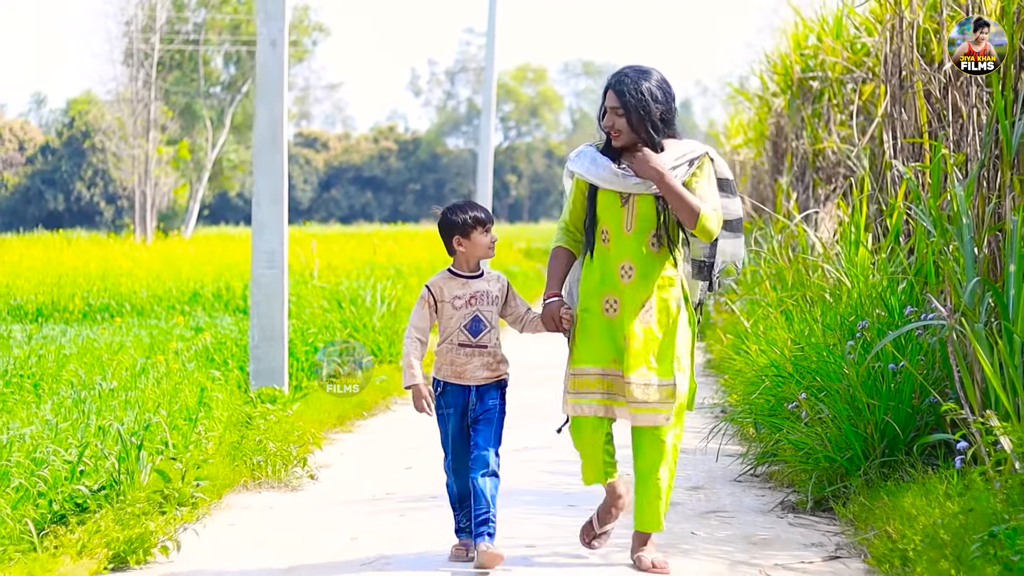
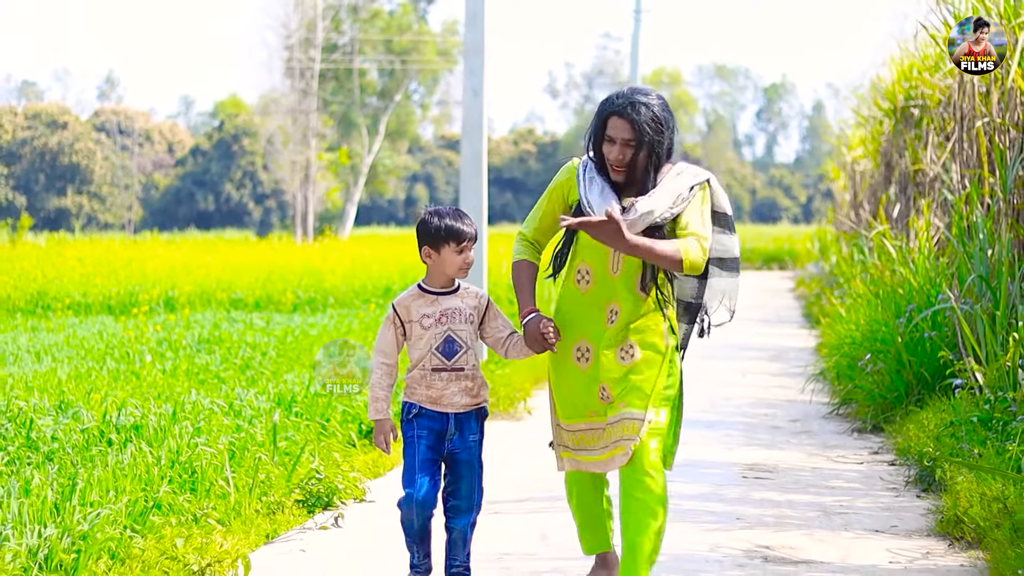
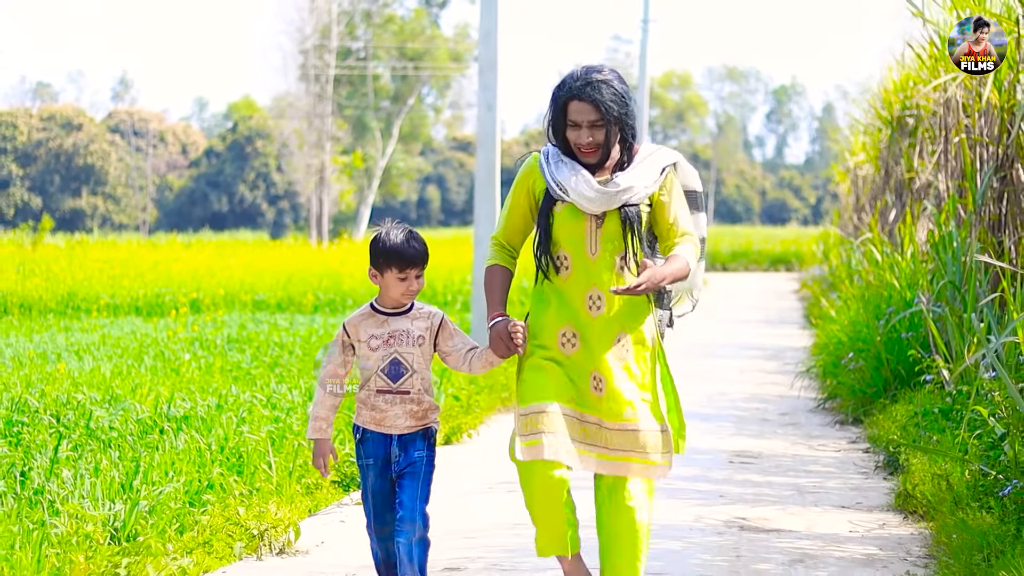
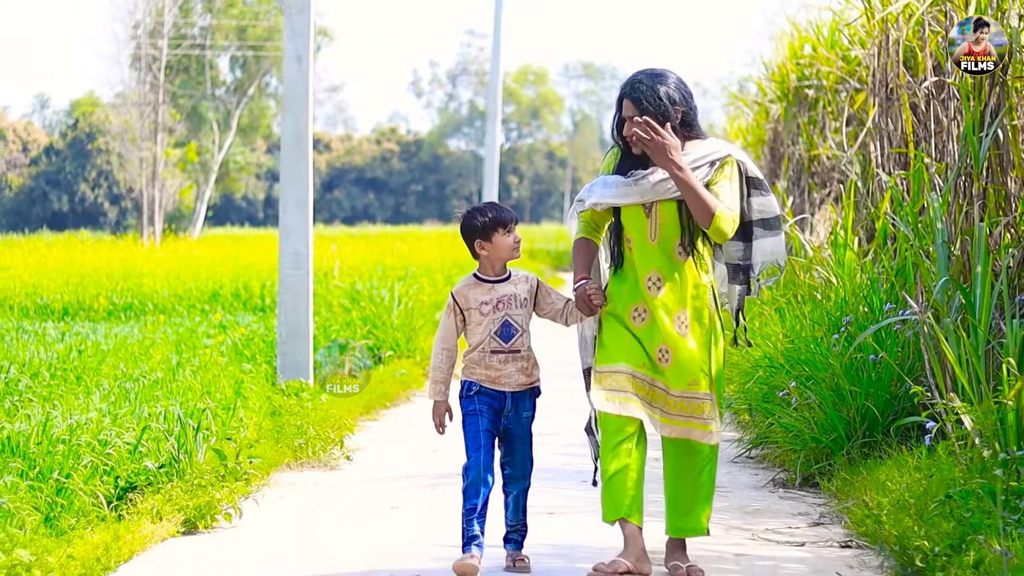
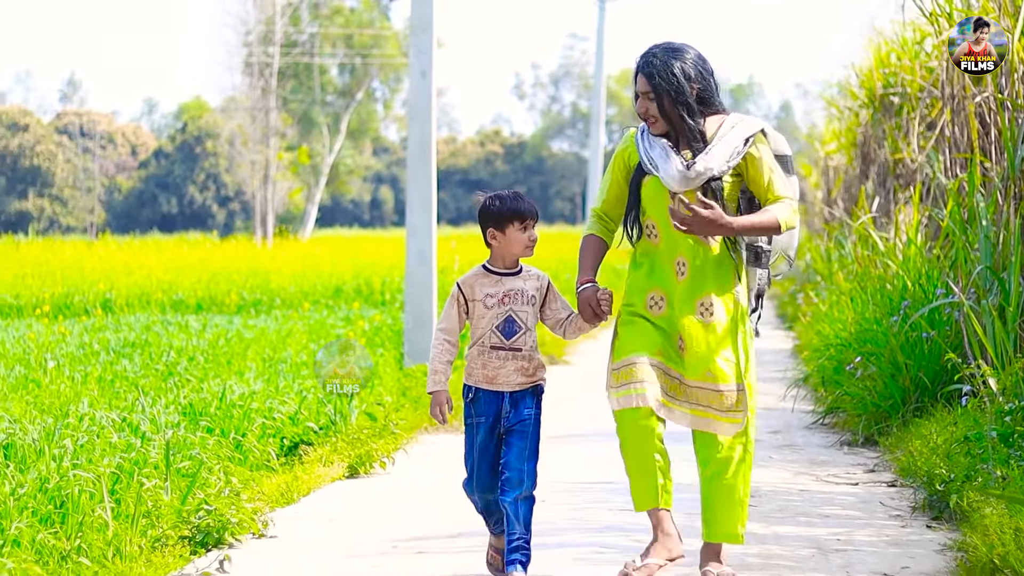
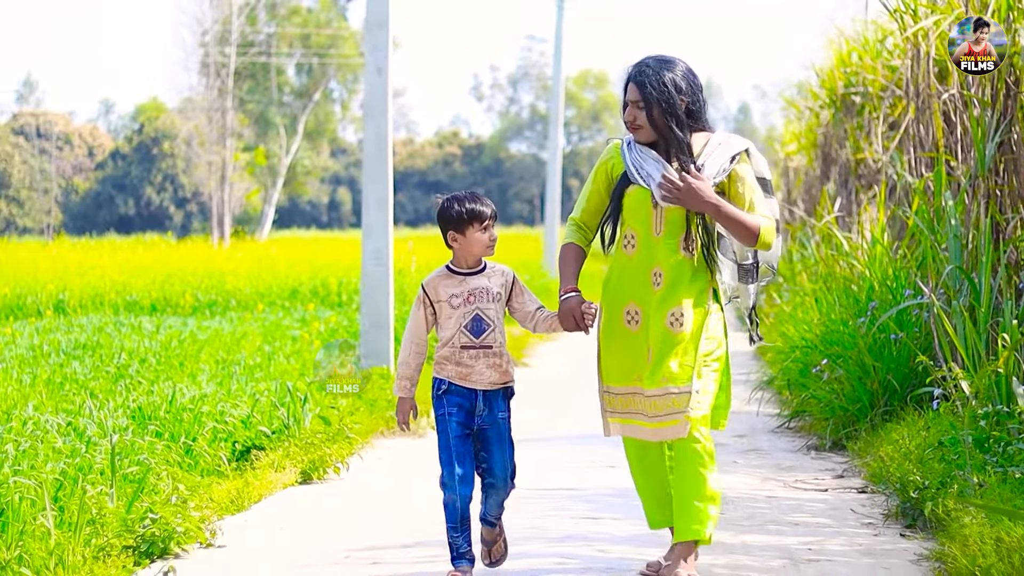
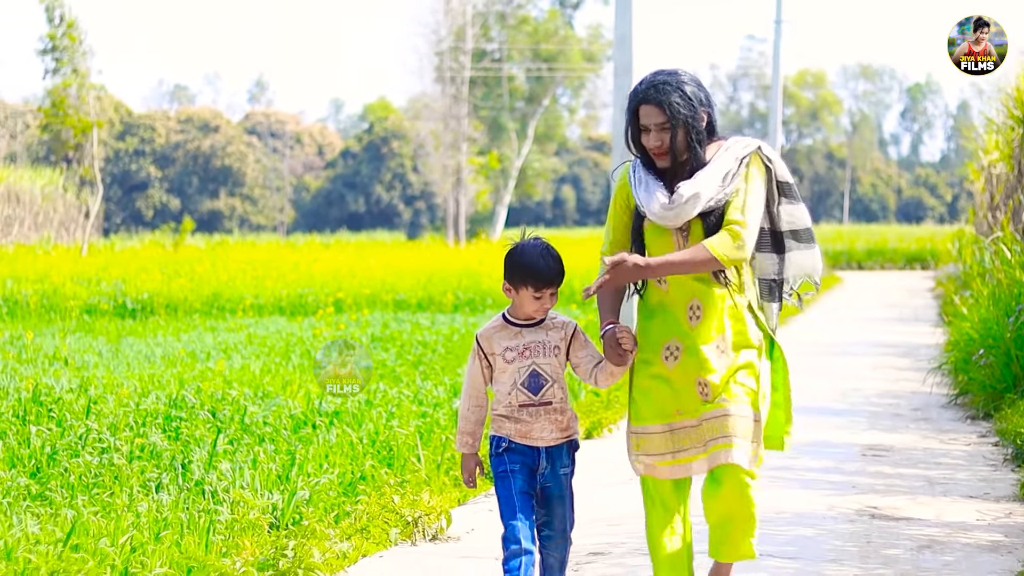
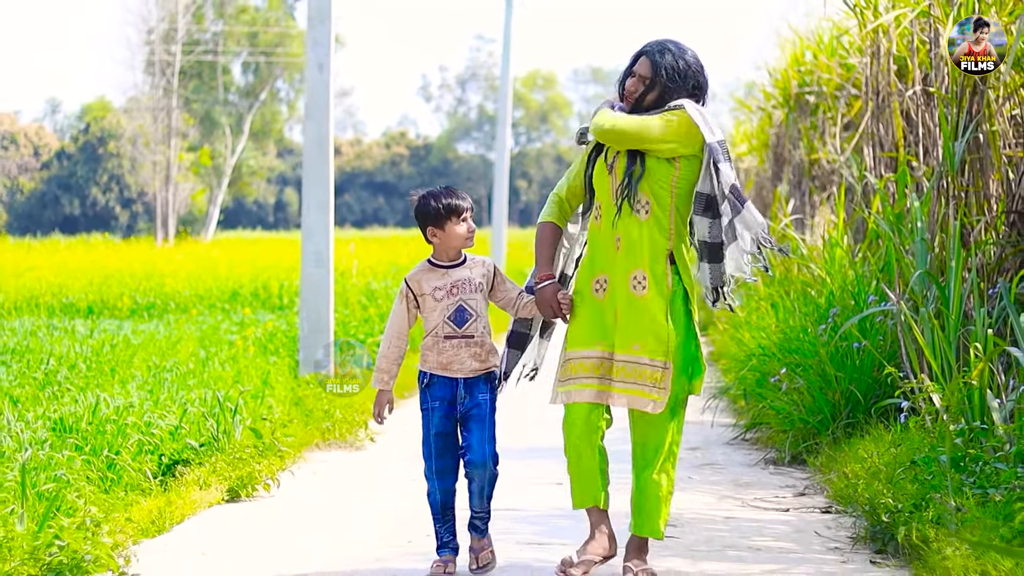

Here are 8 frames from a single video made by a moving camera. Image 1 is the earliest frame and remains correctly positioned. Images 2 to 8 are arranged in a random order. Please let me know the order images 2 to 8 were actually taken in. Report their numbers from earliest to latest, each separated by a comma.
4, 8, 6, 5, 2, 3, 7
